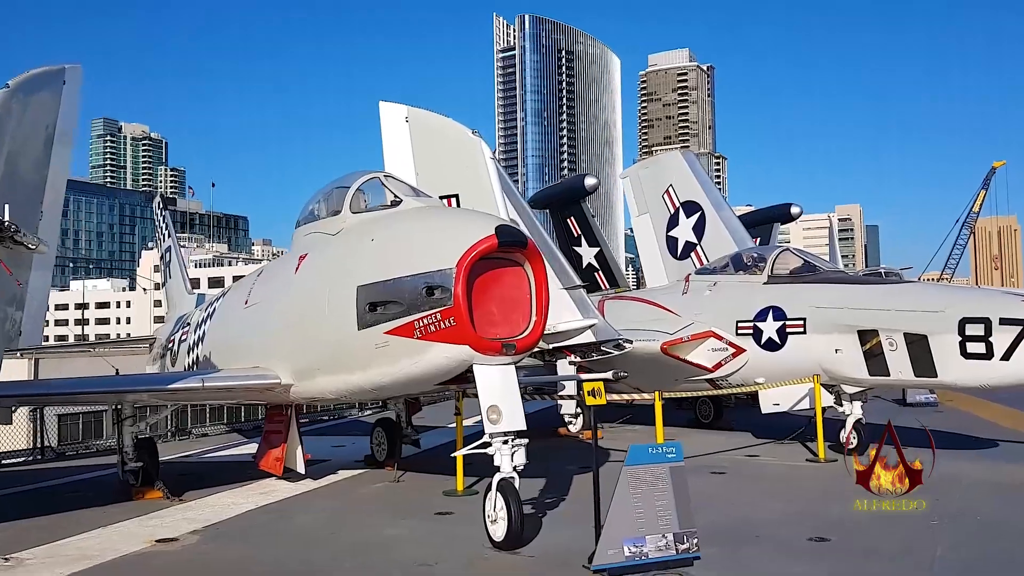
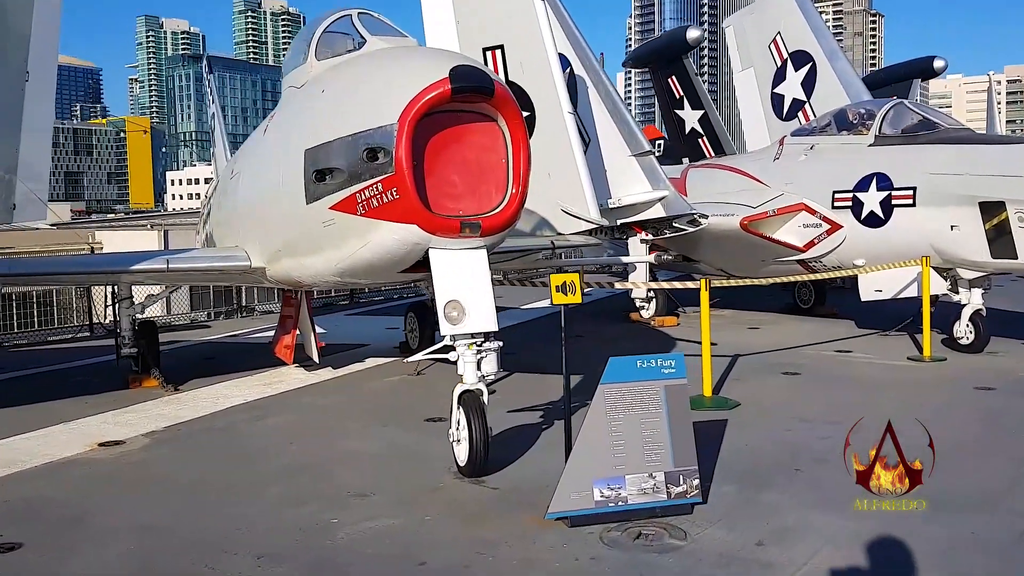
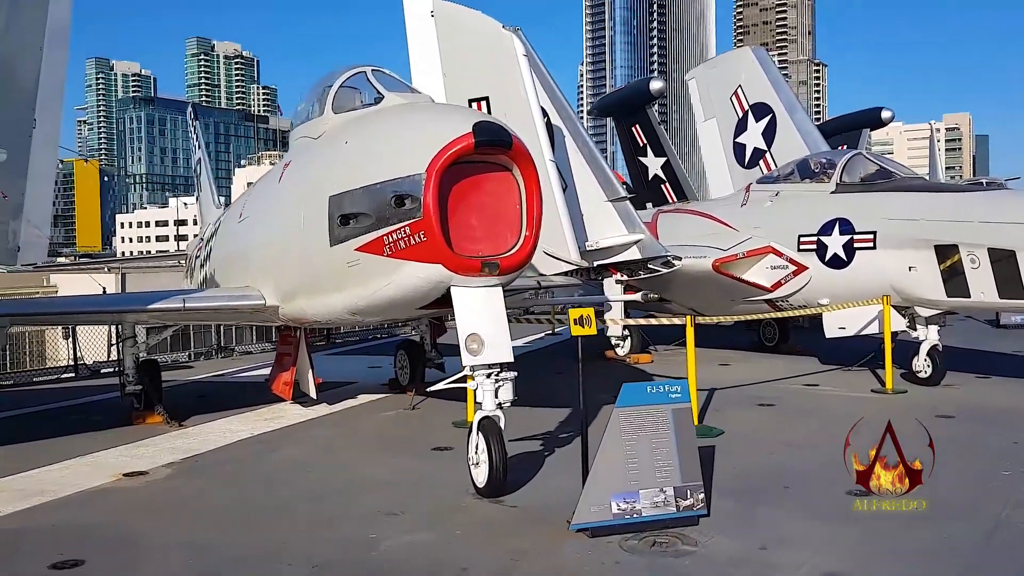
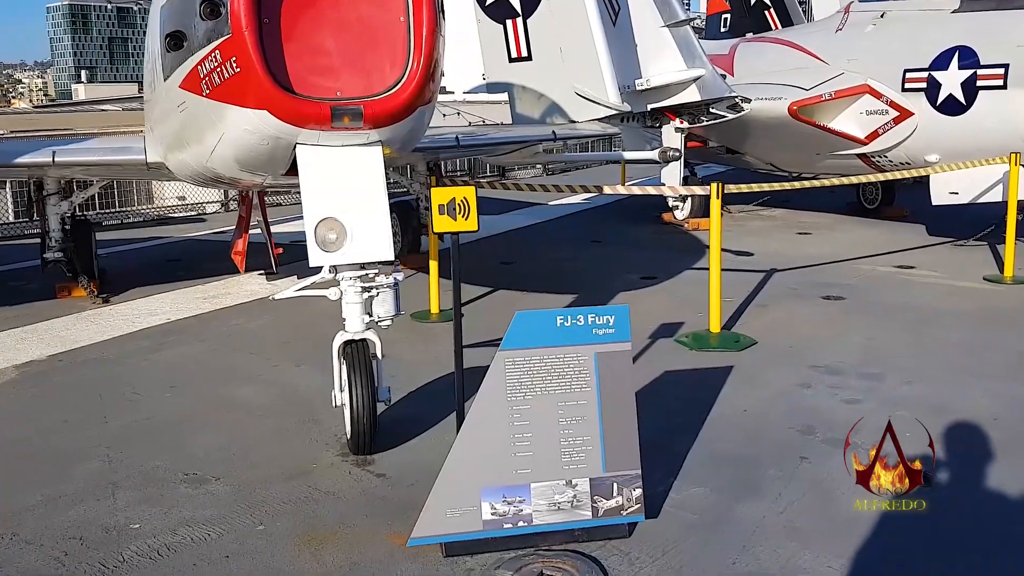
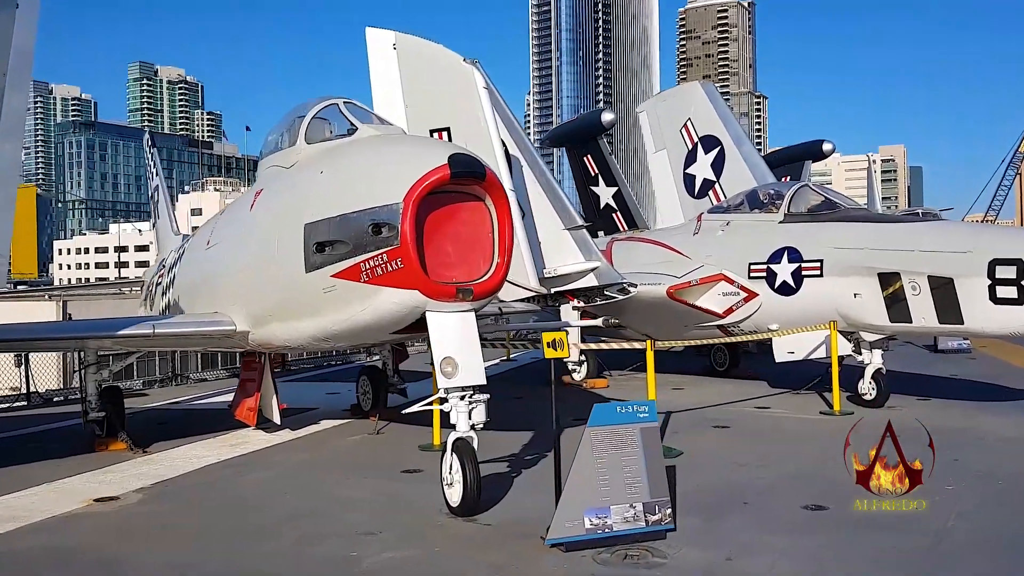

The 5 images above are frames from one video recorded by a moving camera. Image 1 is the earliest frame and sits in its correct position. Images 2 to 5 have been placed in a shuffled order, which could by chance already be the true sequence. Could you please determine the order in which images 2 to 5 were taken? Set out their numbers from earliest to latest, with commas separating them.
5, 3, 2, 4
